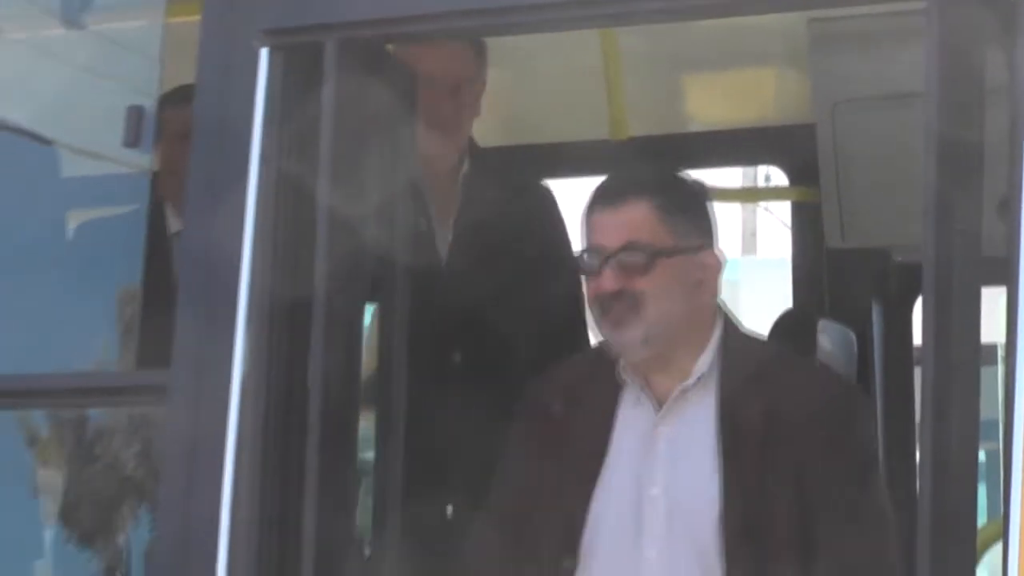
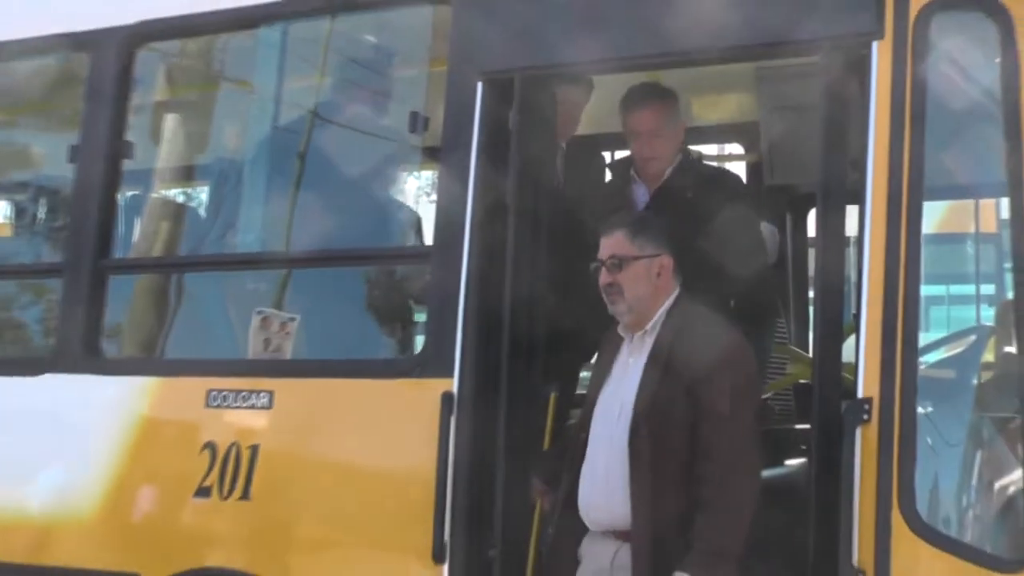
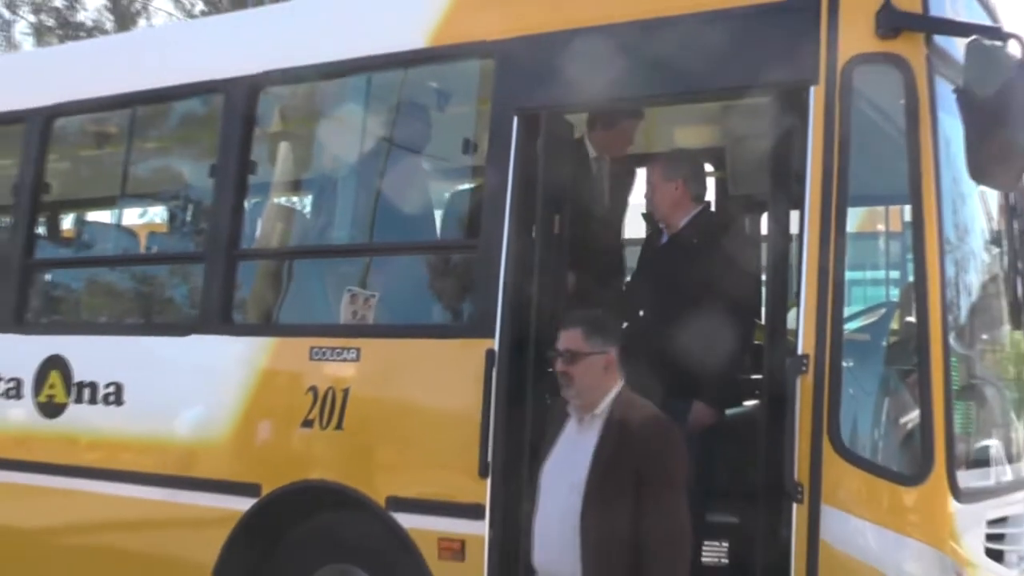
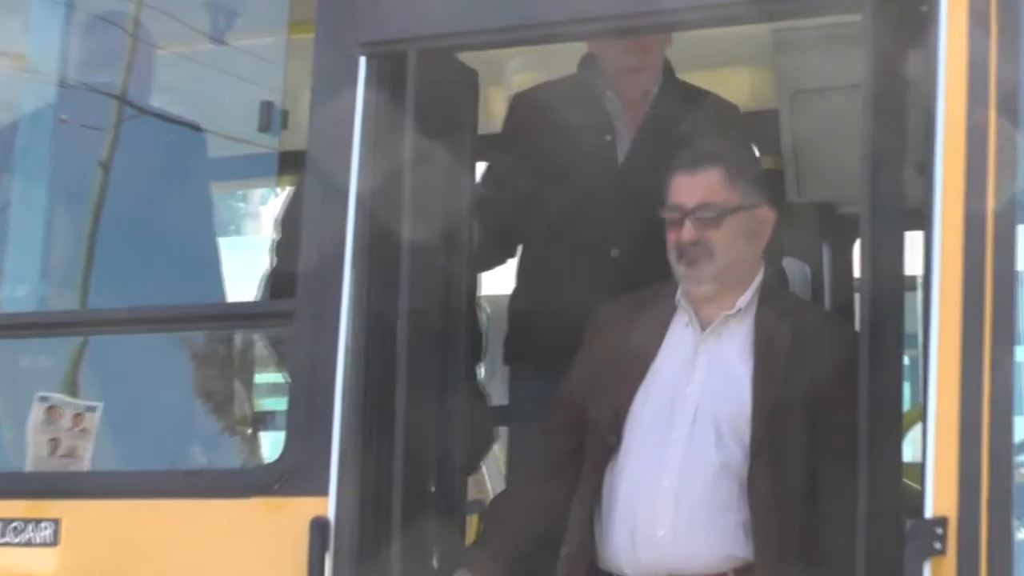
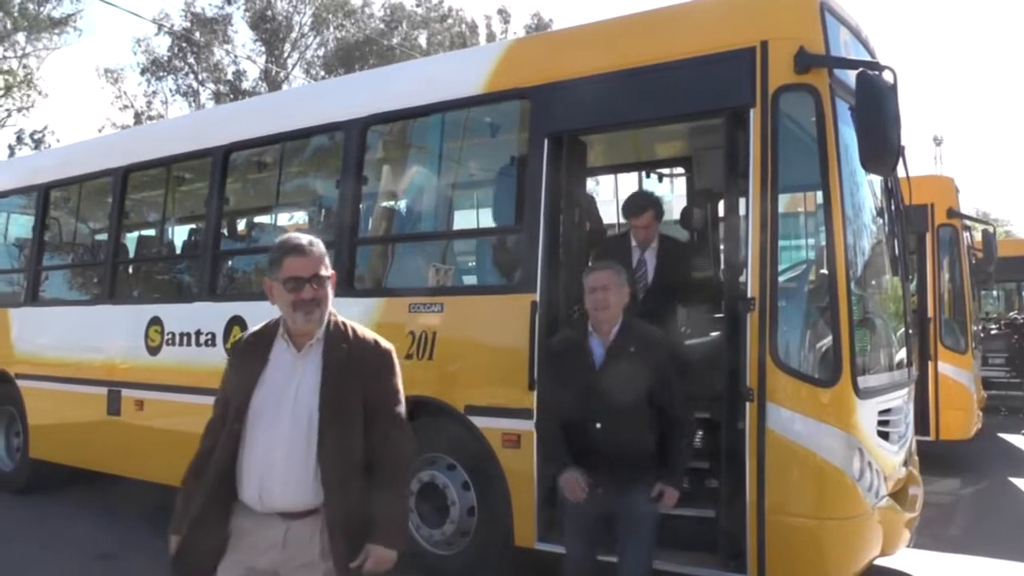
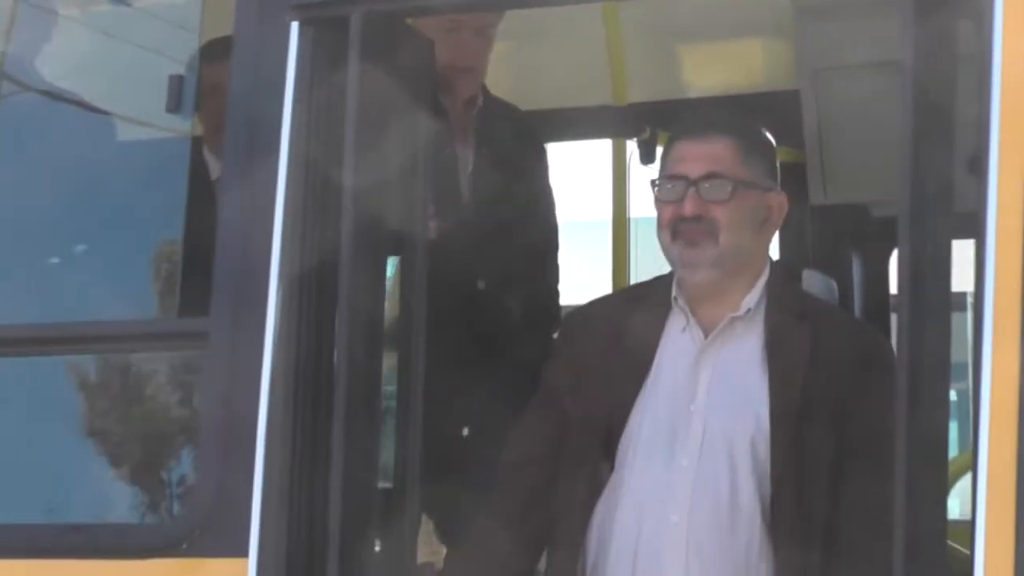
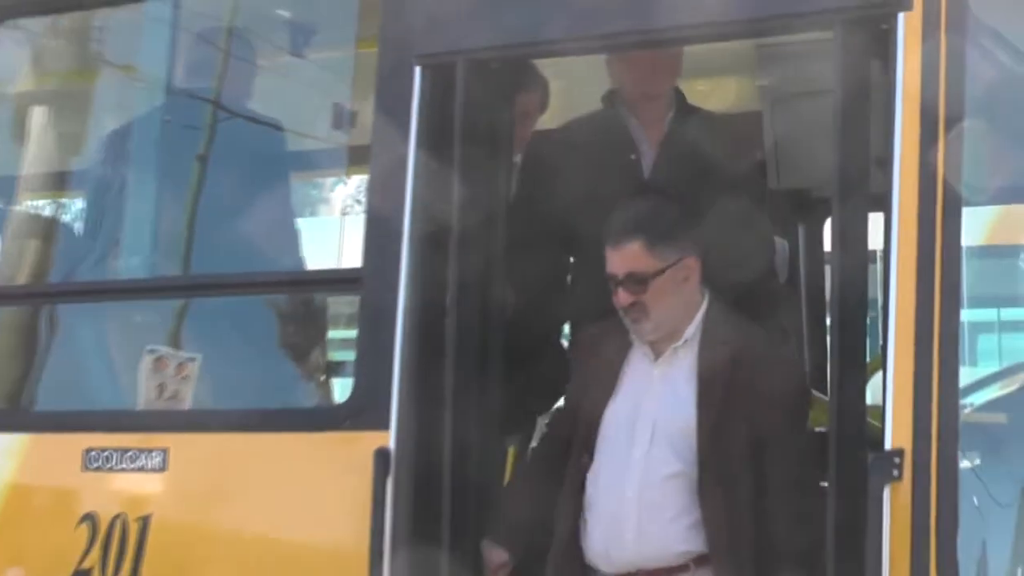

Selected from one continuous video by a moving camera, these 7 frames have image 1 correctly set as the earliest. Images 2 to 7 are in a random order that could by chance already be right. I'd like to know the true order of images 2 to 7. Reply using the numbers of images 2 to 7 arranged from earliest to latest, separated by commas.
6, 4, 7, 2, 3, 5
